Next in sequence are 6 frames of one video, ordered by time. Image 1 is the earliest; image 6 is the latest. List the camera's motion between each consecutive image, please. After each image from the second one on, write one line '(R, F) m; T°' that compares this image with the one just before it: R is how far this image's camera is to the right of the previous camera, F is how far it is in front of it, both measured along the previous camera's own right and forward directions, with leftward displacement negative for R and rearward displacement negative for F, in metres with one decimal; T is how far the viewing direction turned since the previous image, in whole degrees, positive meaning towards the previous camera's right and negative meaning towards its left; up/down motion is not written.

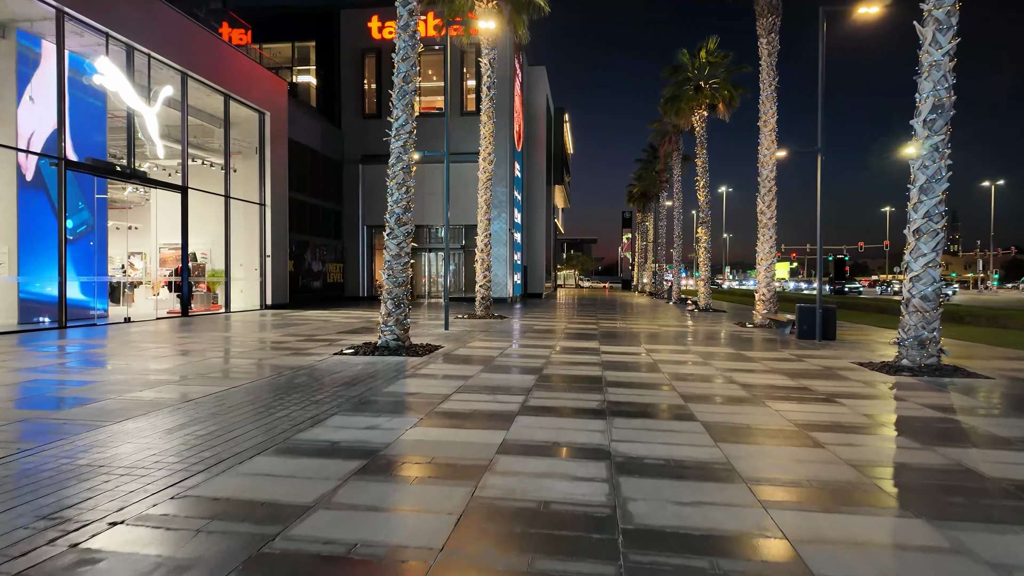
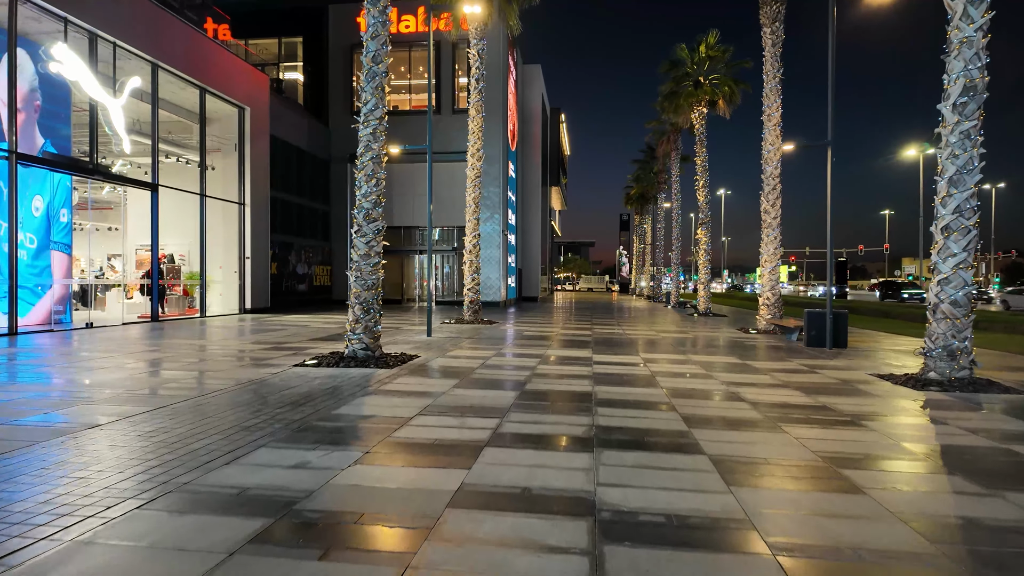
(+0.3, +1.0) m; 0°
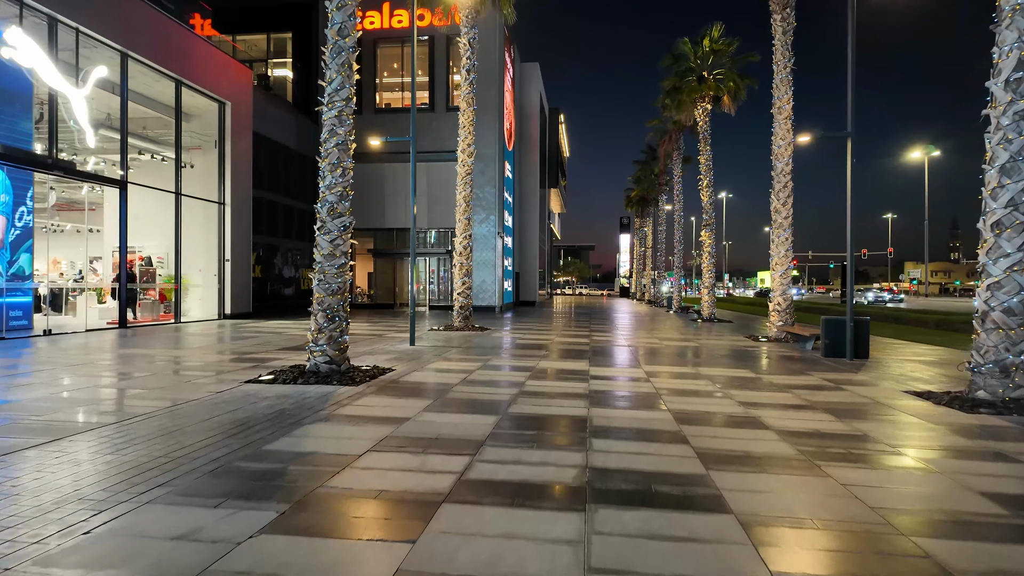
(+0.2, +1.1) m; 0°
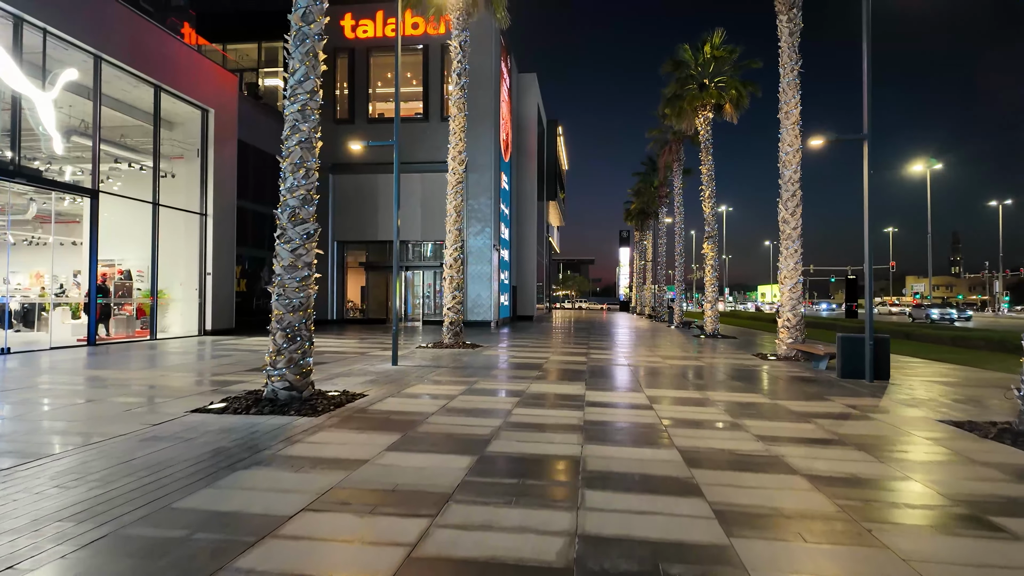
(+0.2, +0.9) m; 0°
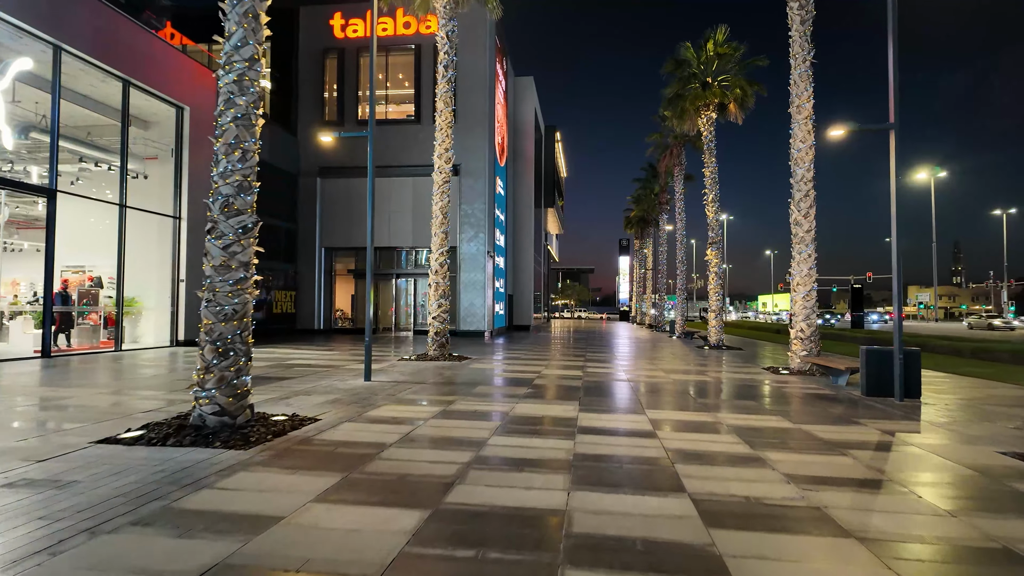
(+0.2, +1.2) m; 0°
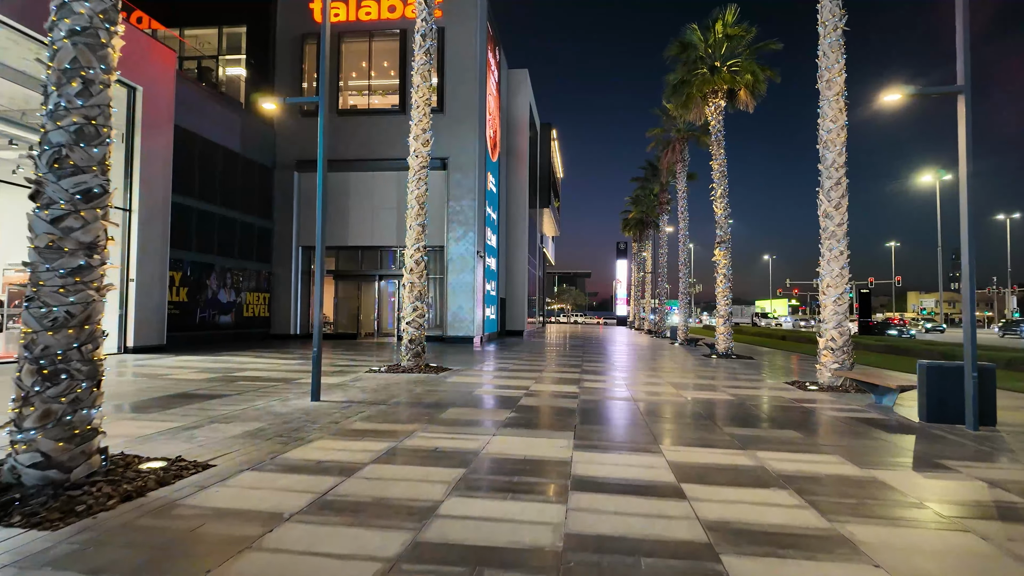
(+0.2, +1.9) m; 0°
